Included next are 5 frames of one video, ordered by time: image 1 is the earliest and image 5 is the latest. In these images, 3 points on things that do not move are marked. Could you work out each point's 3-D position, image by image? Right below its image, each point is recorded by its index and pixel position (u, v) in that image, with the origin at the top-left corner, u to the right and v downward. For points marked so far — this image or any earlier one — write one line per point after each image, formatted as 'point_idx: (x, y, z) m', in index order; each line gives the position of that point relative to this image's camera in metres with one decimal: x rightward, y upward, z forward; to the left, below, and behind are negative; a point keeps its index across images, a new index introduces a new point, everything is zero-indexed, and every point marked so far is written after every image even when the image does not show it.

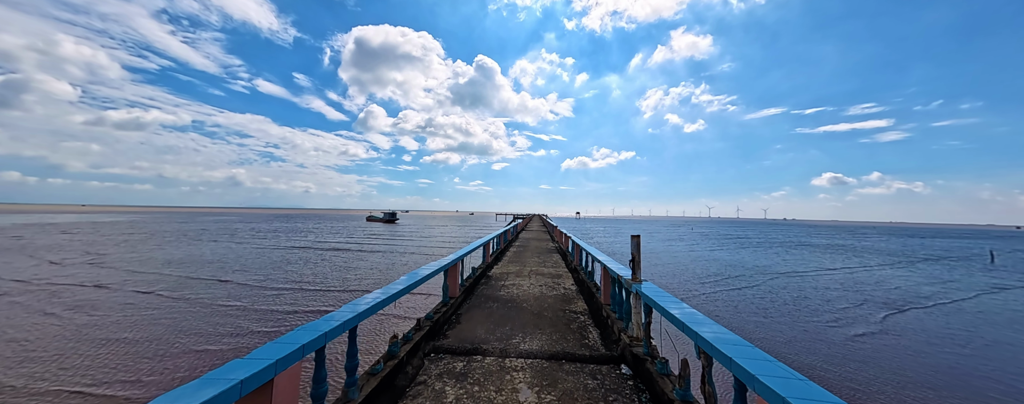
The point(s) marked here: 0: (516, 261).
0: (+0.1, -1.4, +6.5) m
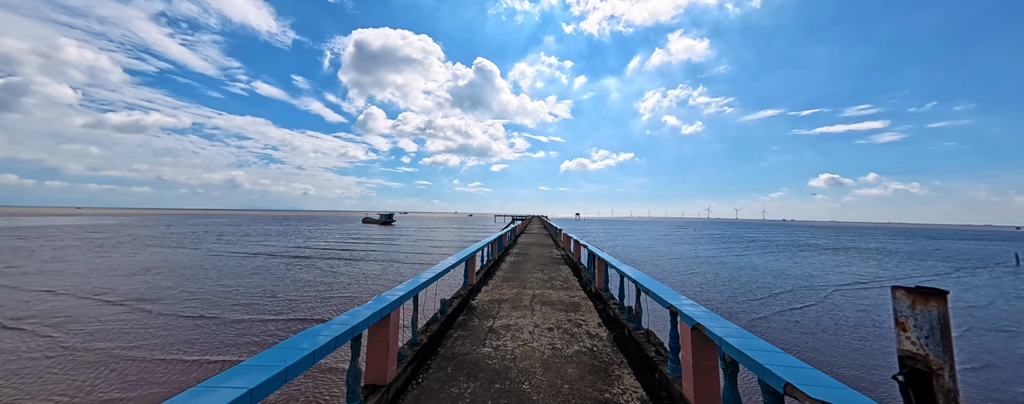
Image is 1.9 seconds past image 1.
0: (+0.1, -1.4, +5.1) m
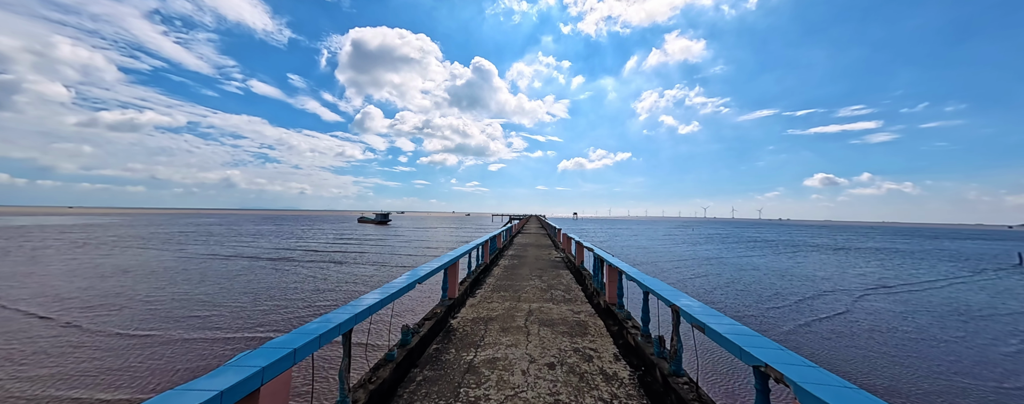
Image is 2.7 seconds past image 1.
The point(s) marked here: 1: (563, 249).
0: (+0.2, -1.5, +7.3) m
1: (+1.5, -1.5, +8.5) m
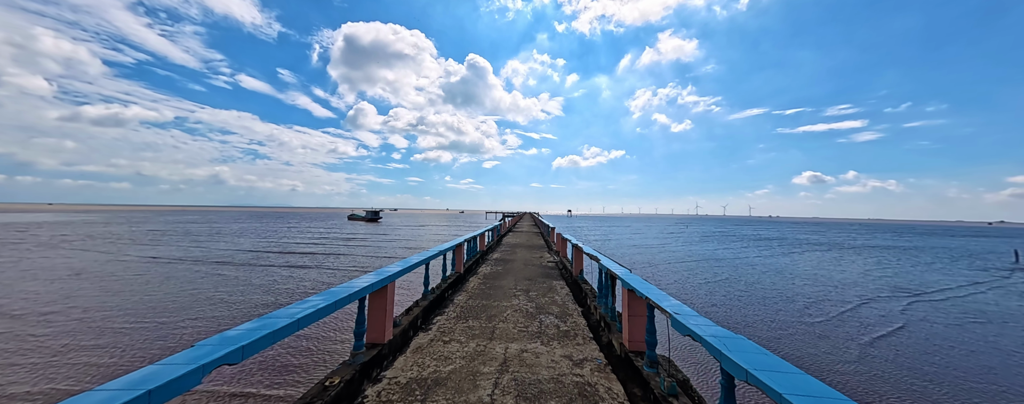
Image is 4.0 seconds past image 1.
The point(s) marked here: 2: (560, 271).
0: (-0.1, -1.3, +6.1) m
1: (+1.1, -1.3, +7.4) m
2: (+0.9, -1.2, +5.4) m
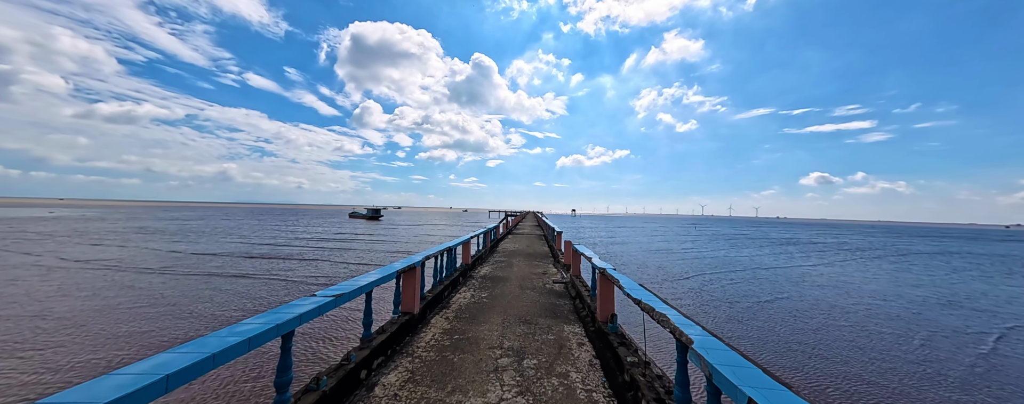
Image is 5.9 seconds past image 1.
0: (-0.3, -1.3, +4.5) m
1: (+1.0, -1.3, +5.8) m
2: (+0.8, -1.2, +3.8) m
